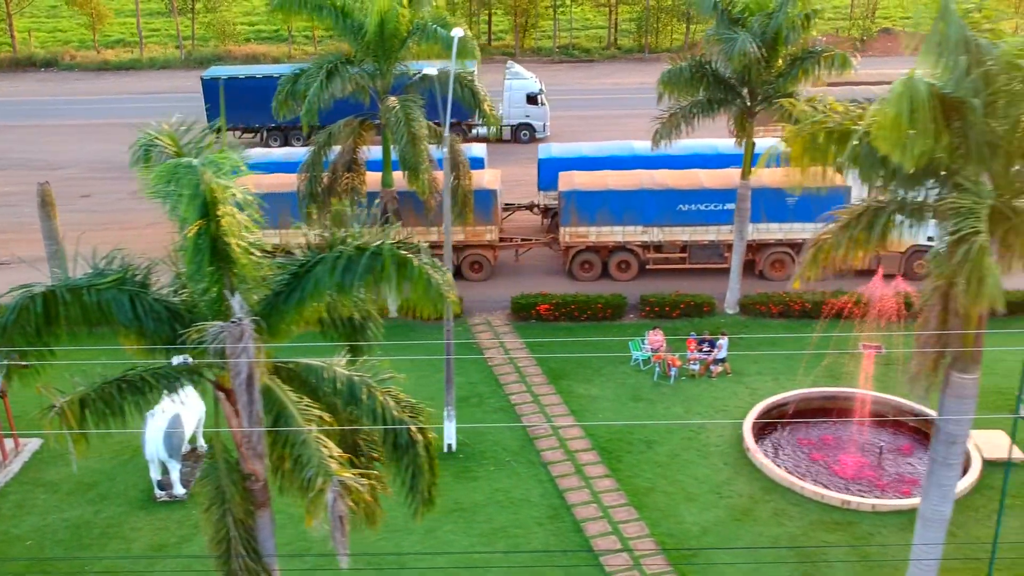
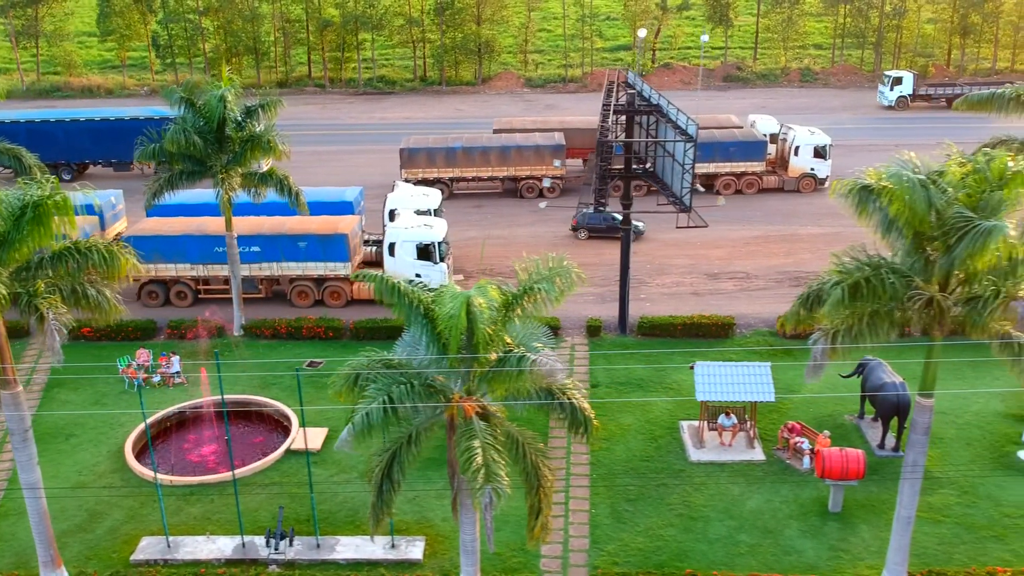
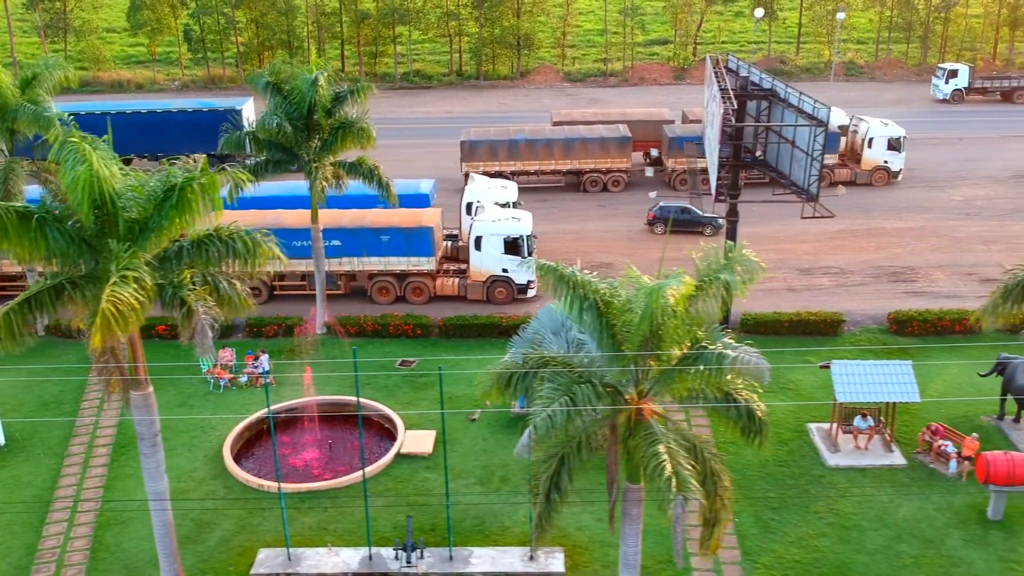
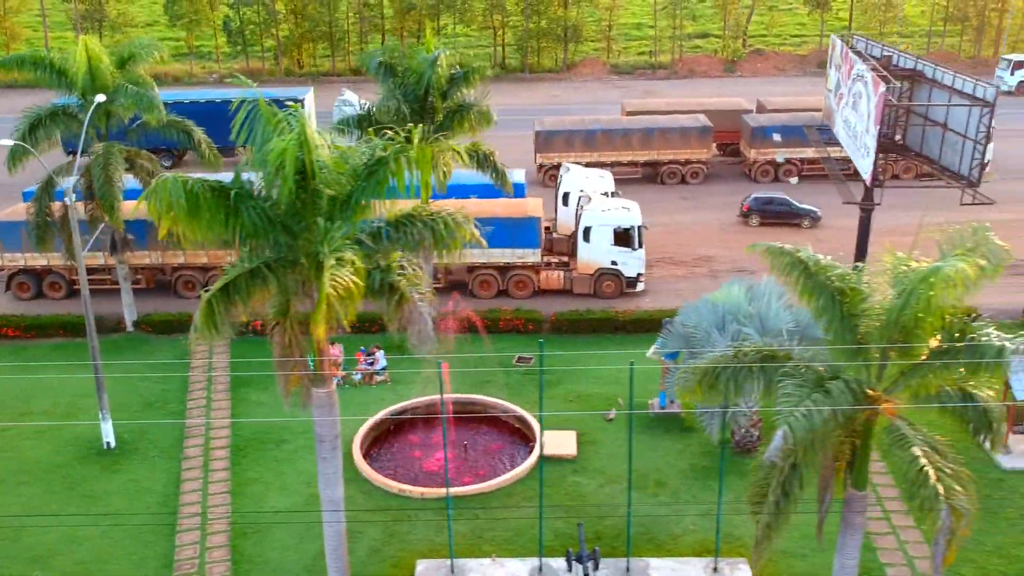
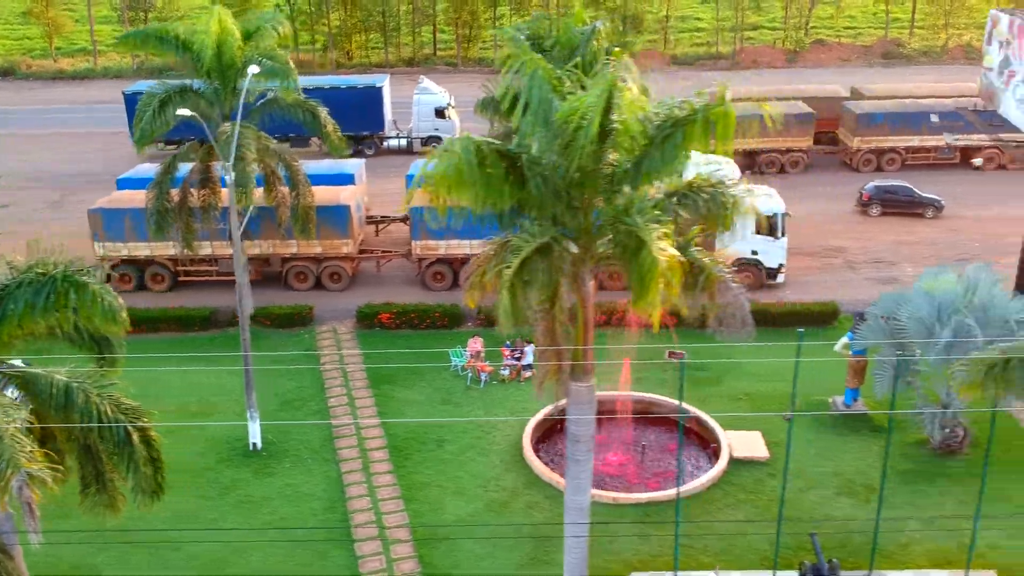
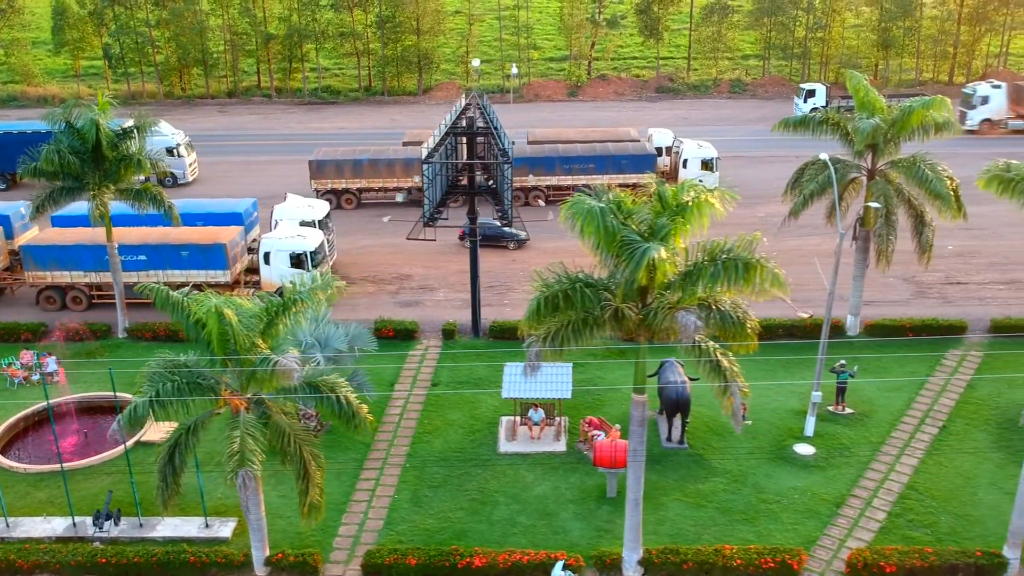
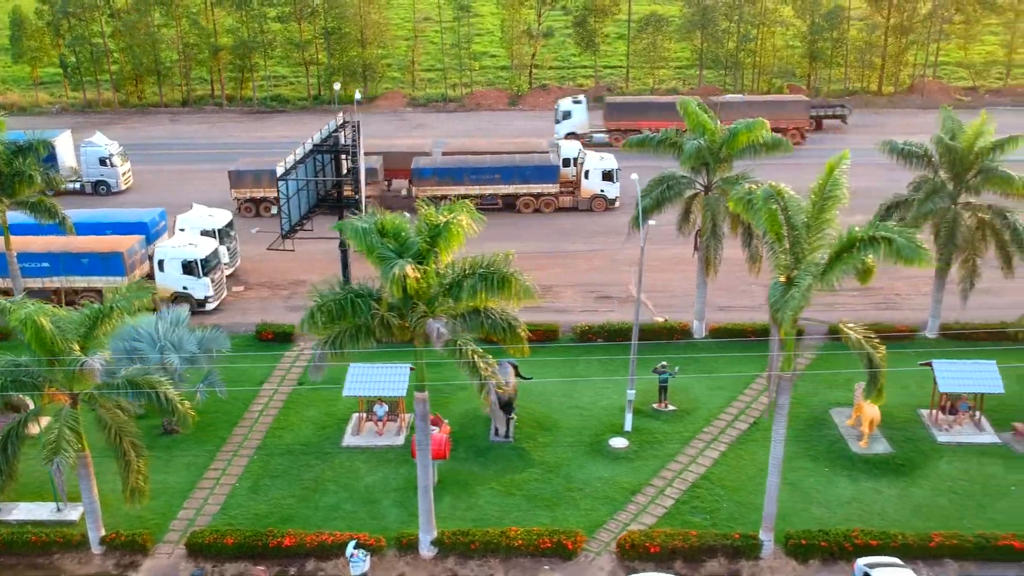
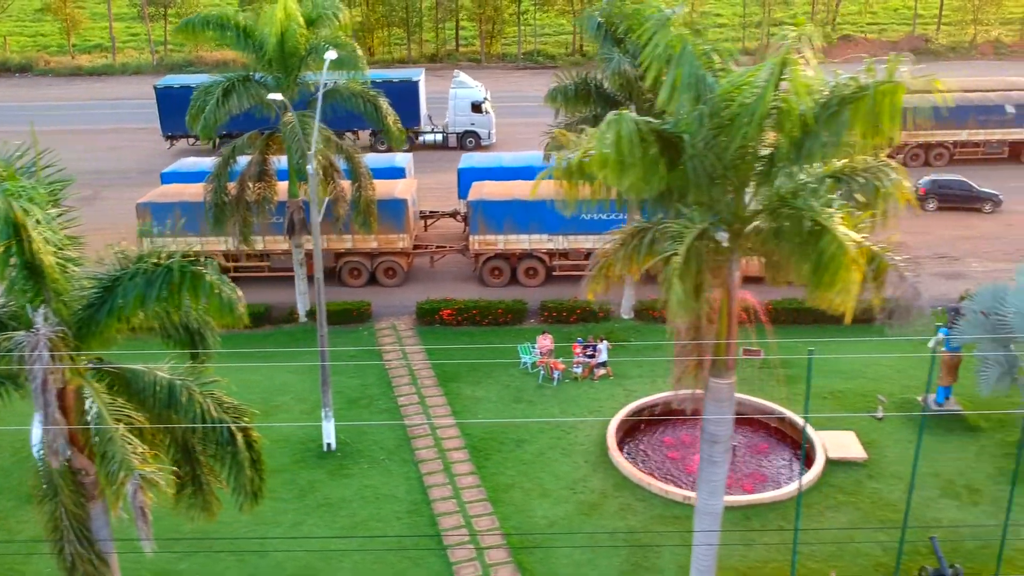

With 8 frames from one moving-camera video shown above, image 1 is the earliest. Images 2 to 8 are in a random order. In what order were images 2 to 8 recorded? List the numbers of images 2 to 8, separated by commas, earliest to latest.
8, 5, 4, 3, 2, 6, 7
